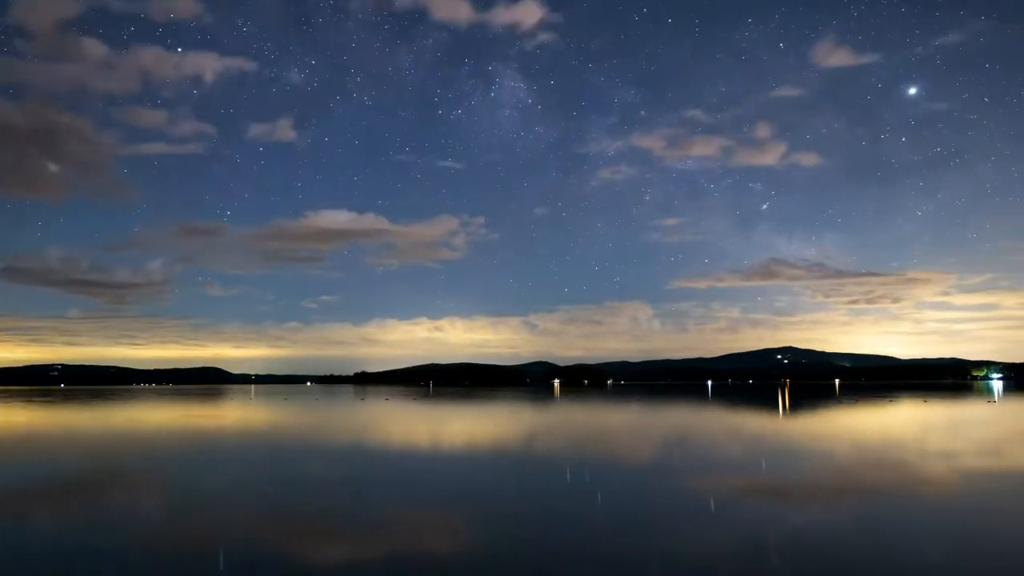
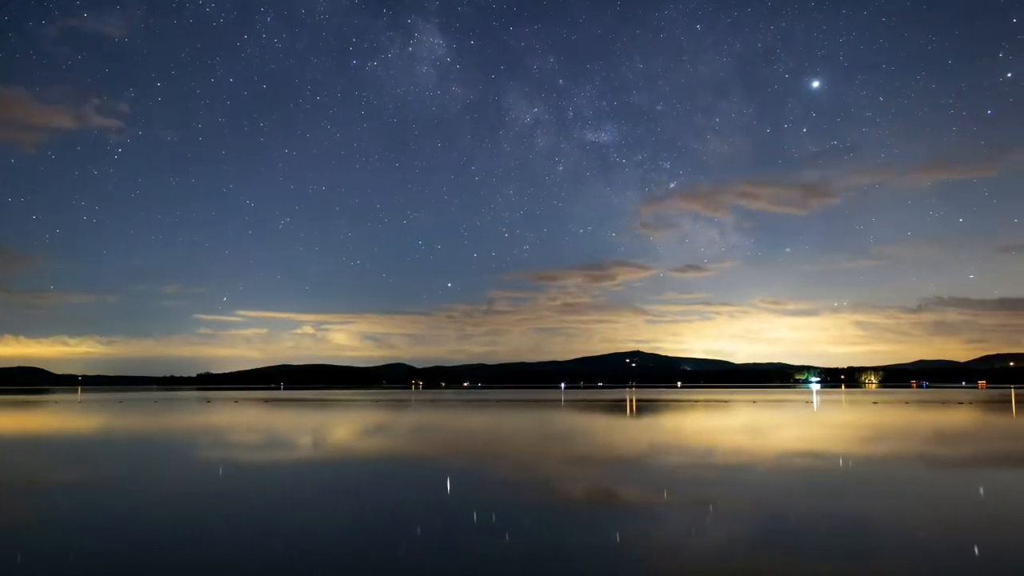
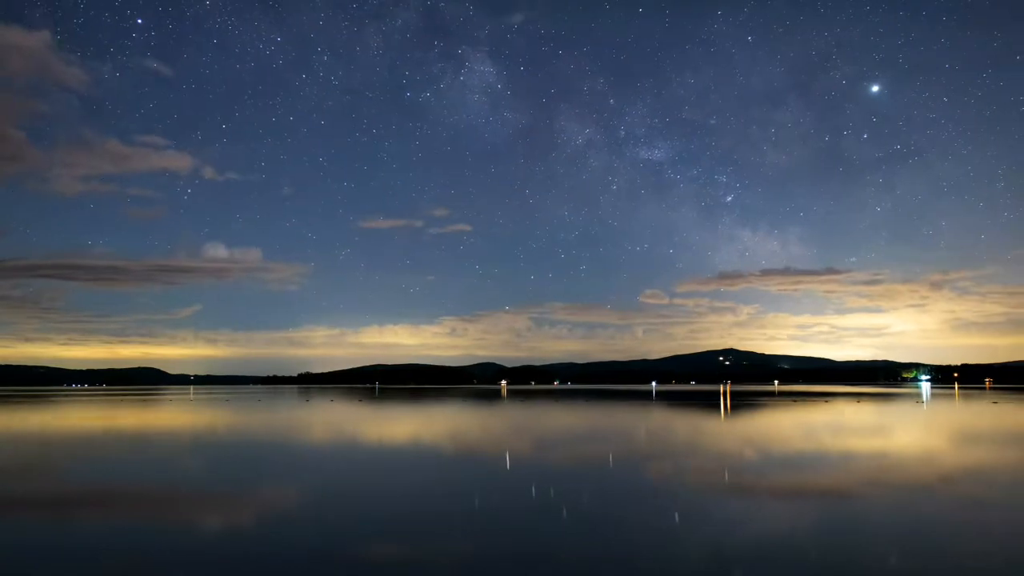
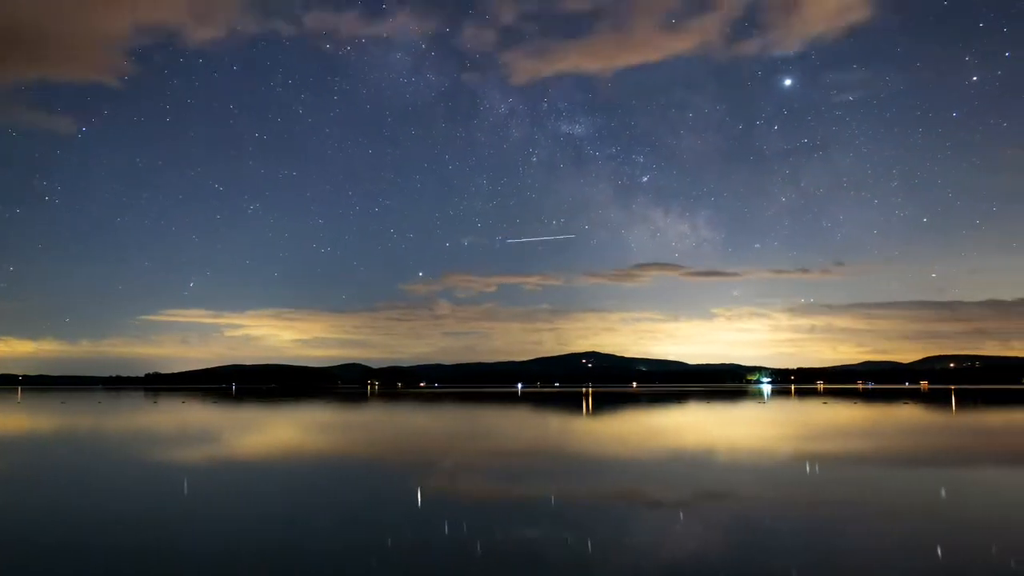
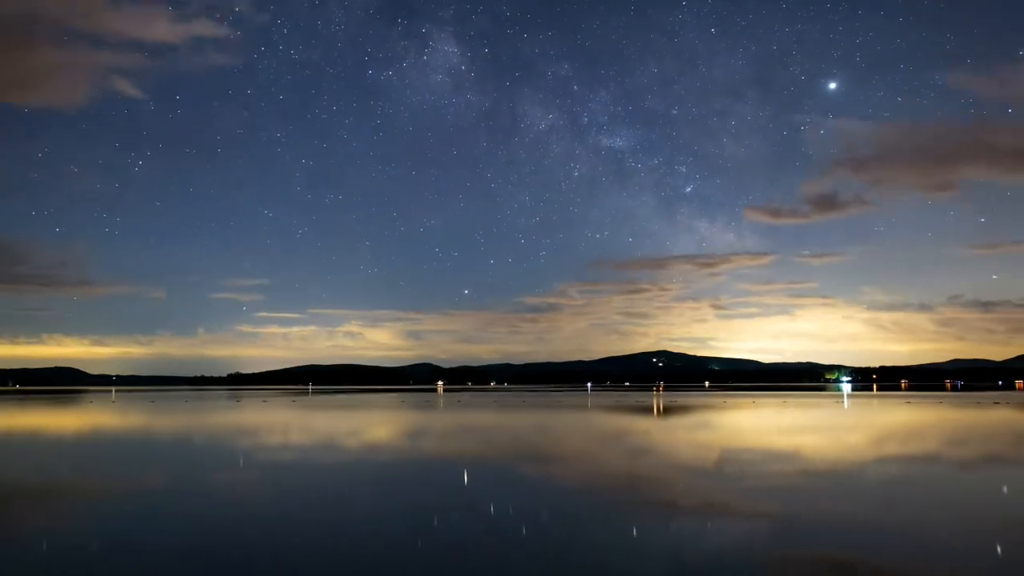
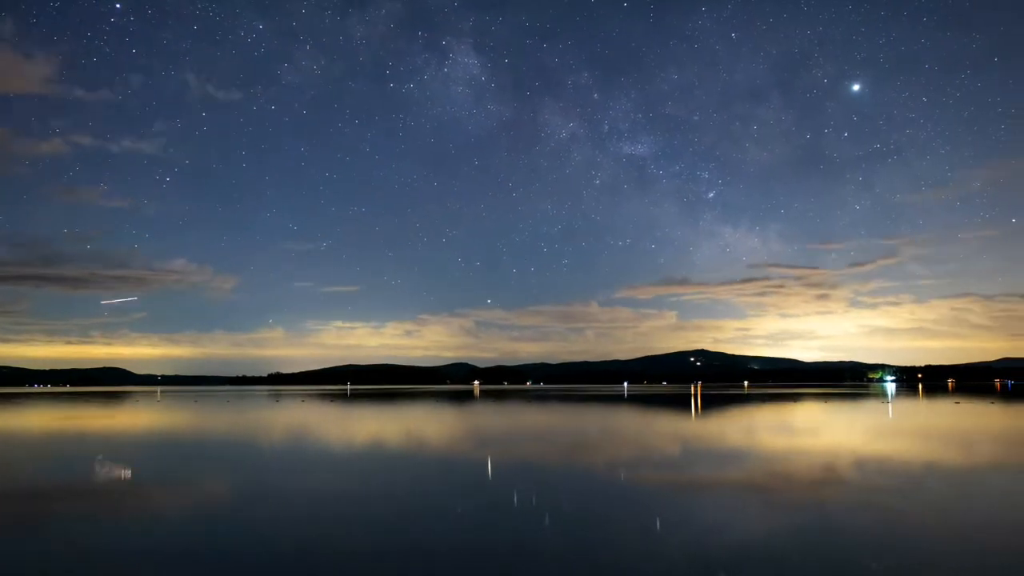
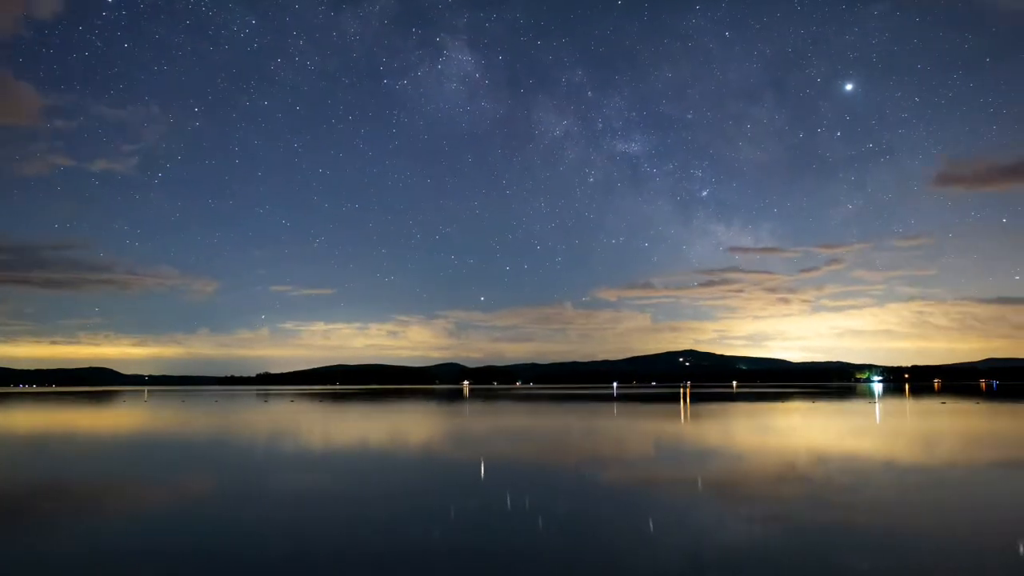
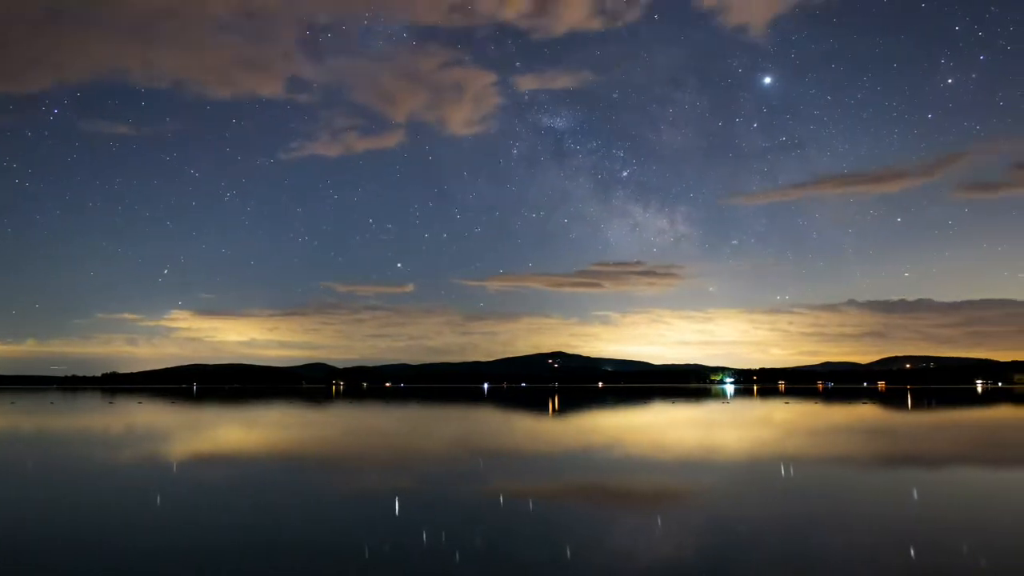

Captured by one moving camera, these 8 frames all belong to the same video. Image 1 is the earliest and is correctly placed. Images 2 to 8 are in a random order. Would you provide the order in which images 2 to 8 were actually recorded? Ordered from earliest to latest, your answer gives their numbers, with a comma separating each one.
3, 6, 7, 5, 2, 4, 8
